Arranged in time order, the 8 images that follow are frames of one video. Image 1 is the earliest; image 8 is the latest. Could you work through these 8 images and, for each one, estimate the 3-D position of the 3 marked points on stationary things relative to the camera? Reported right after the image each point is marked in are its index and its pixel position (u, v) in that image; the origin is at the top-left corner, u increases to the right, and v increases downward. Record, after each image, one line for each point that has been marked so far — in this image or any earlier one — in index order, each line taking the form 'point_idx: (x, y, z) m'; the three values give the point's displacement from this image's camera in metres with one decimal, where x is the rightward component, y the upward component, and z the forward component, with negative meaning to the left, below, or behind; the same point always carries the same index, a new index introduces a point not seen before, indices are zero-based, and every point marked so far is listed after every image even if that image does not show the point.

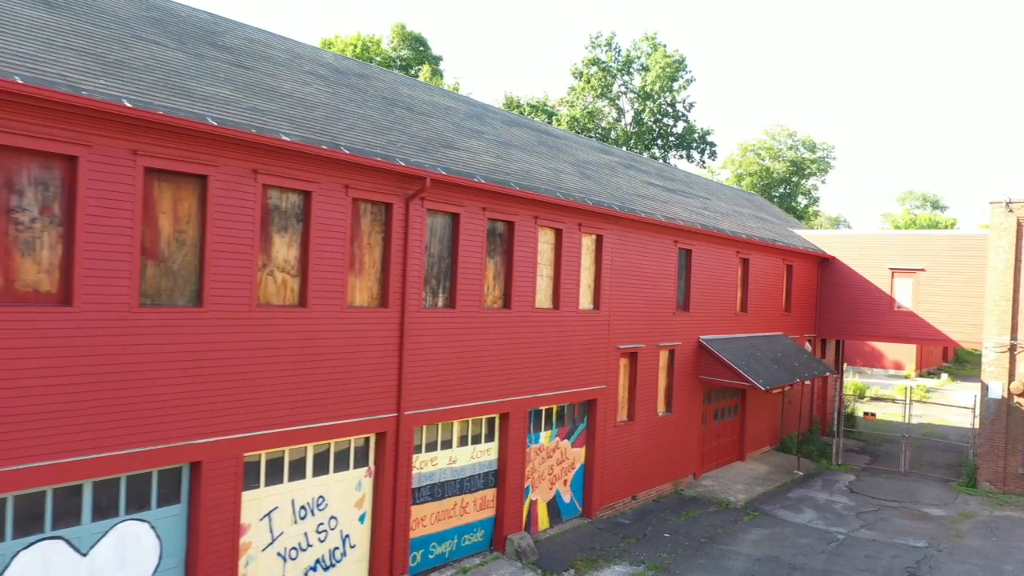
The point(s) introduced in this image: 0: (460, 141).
0: (-1.2, +3.8, +12.9) m
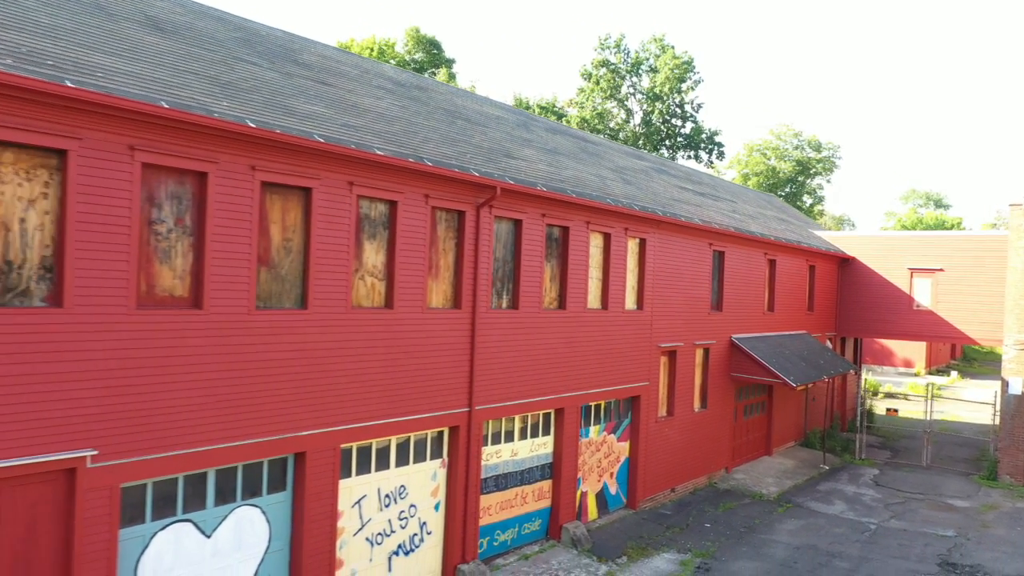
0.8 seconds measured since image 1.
0: (+0.2, +3.8, +13.6) m
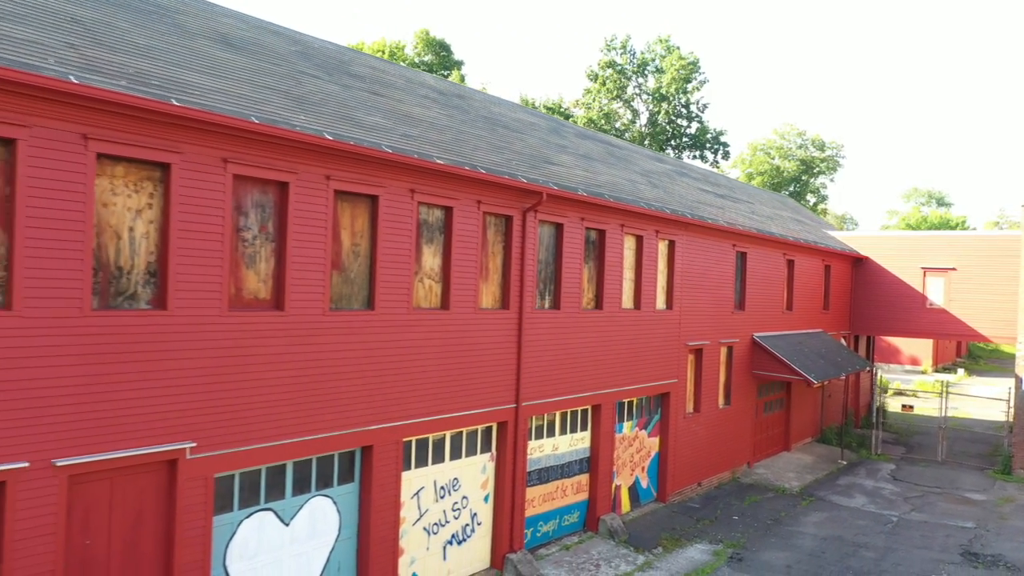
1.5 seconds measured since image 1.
0: (+1.2, +3.7, +14.1) m
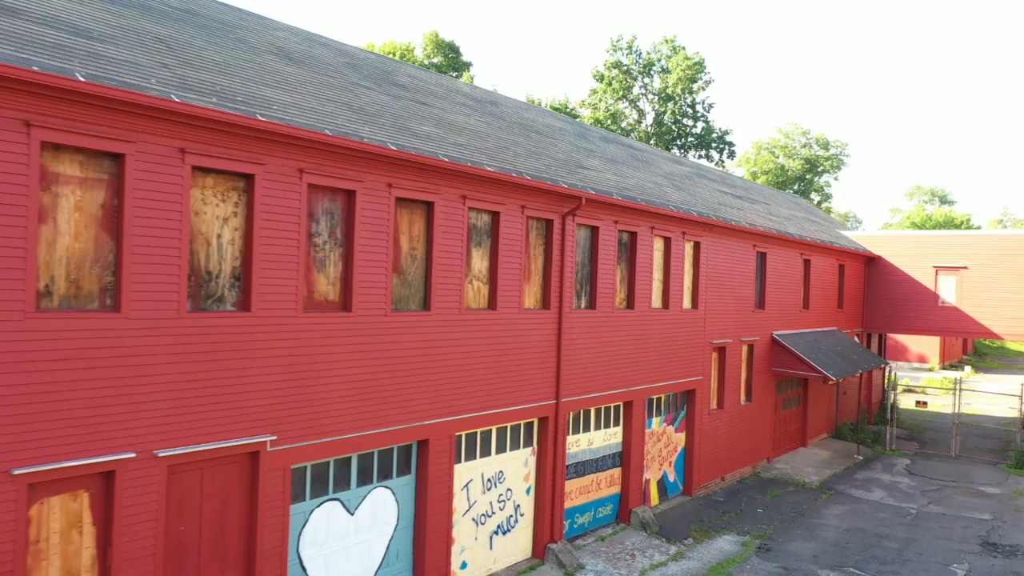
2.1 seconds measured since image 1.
0: (+2.2, +3.7, +14.5) m
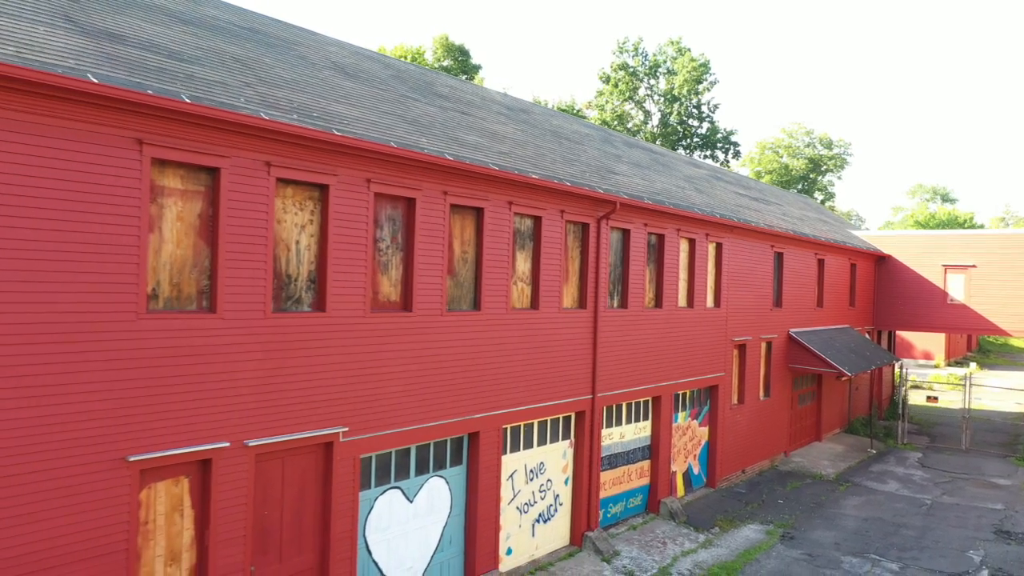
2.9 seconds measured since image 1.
0: (+3.1, +3.7, +15.1) m
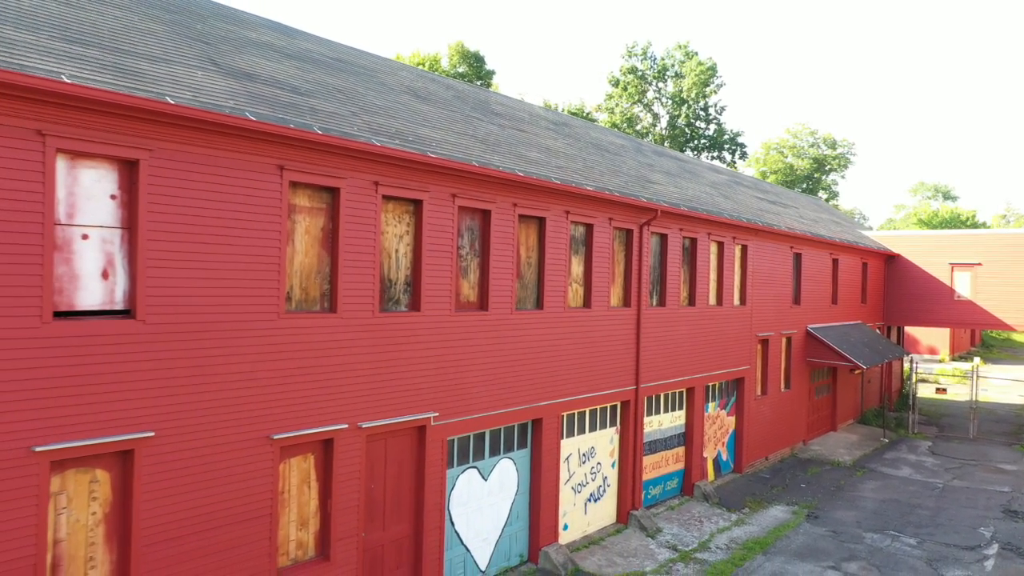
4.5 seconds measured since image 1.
0: (+4.4, +3.7, +16.3) m
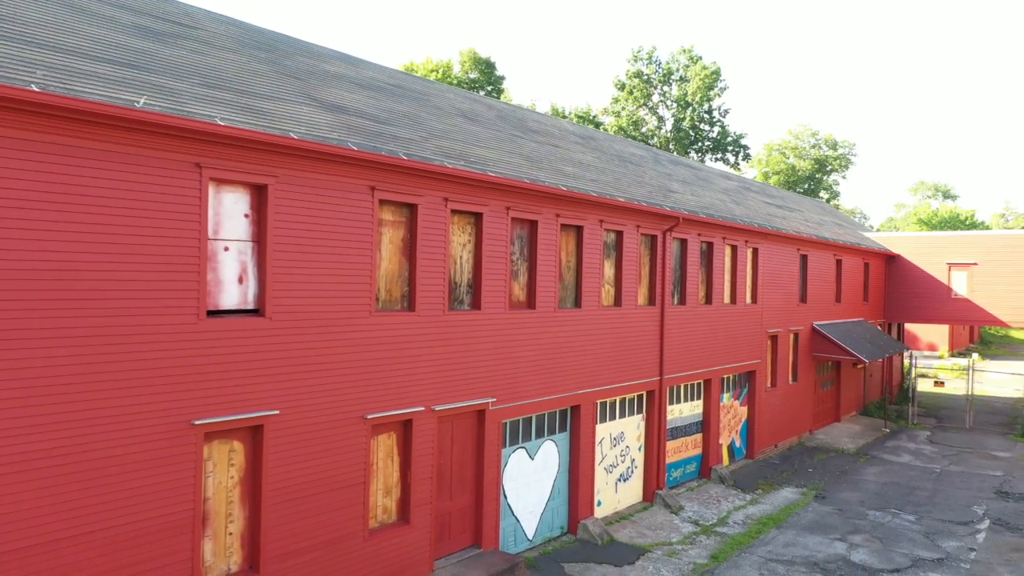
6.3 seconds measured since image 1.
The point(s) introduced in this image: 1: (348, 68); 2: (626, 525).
0: (+5.5, +3.7, +17.7) m
1: (-4.1, +5.5, +12.6) m
2: (+3.2, -6.7, +14.0) m
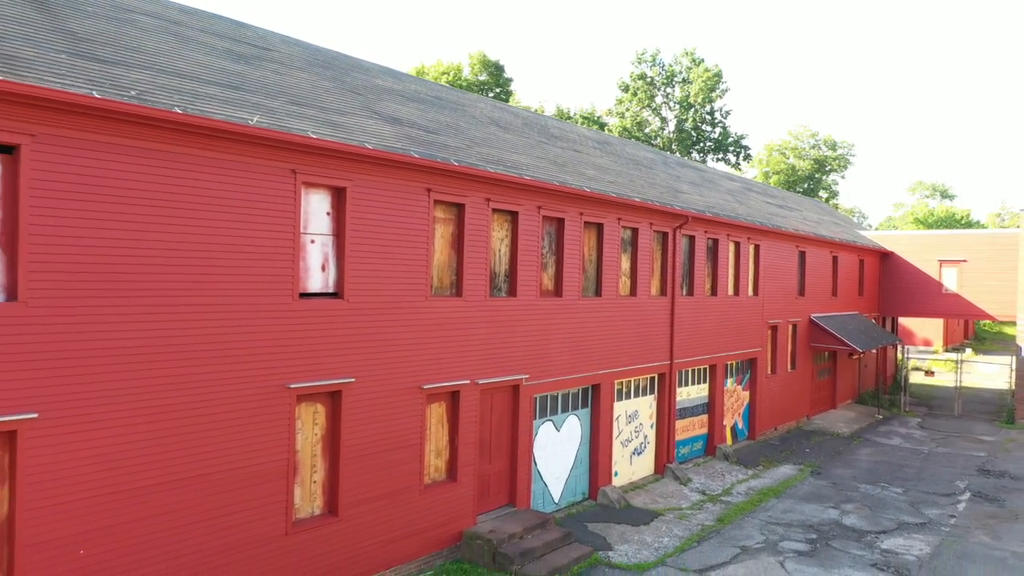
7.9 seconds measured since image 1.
0: (+6.3, +4.0, +19.2) m
1: (-3.3, +5.8, +14.1) m
2: (+4.0, -6.4, +15.6) m
